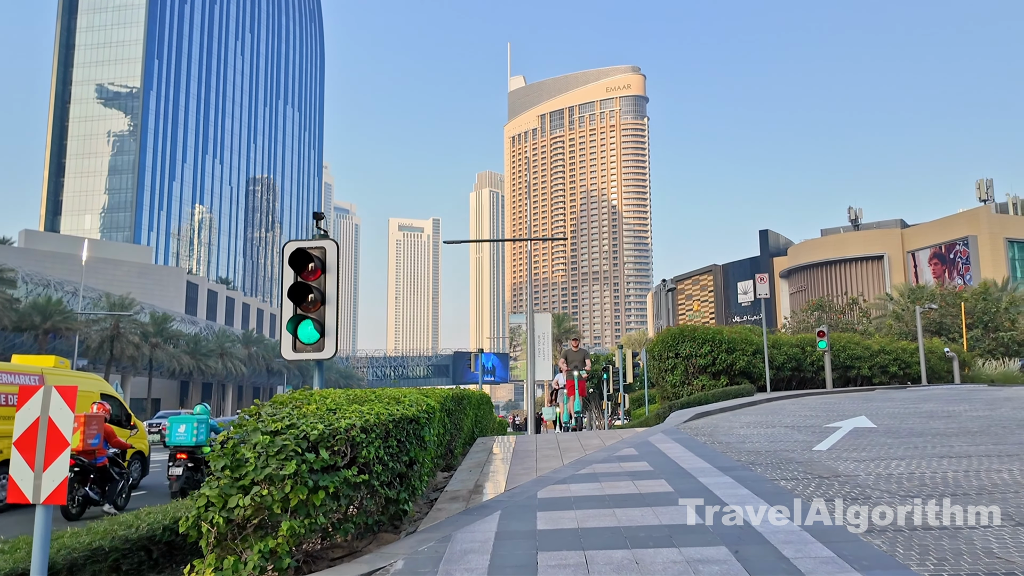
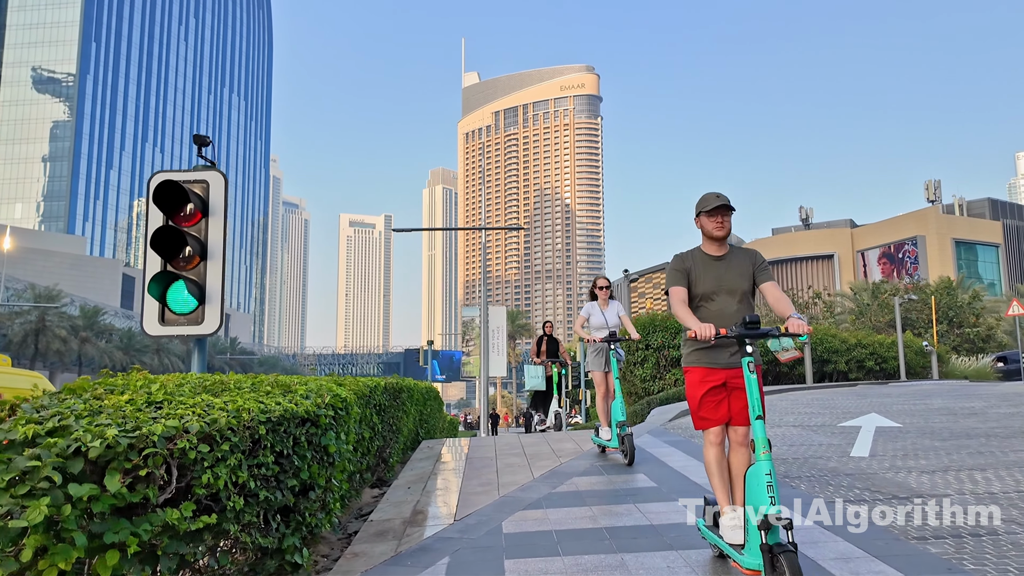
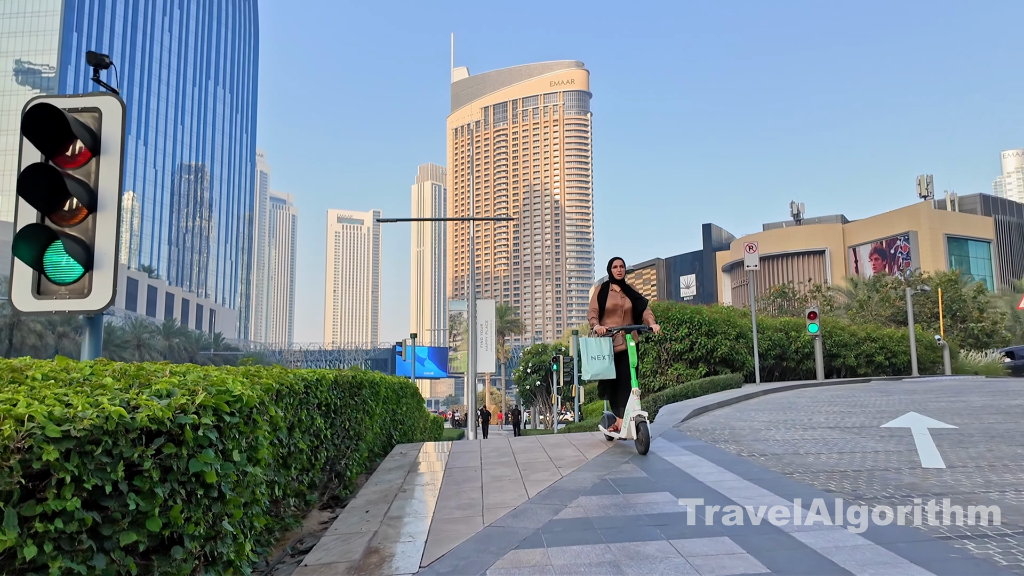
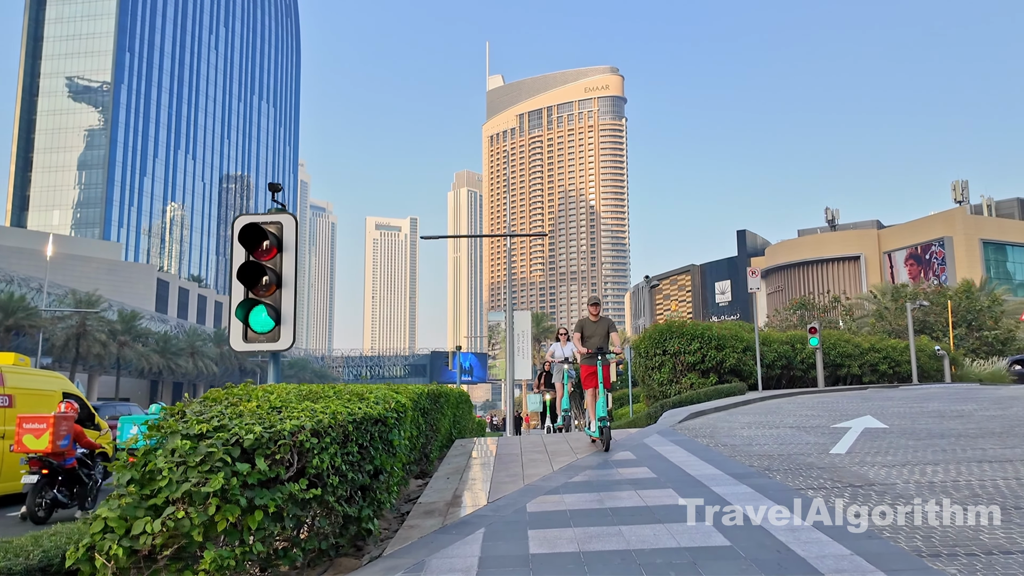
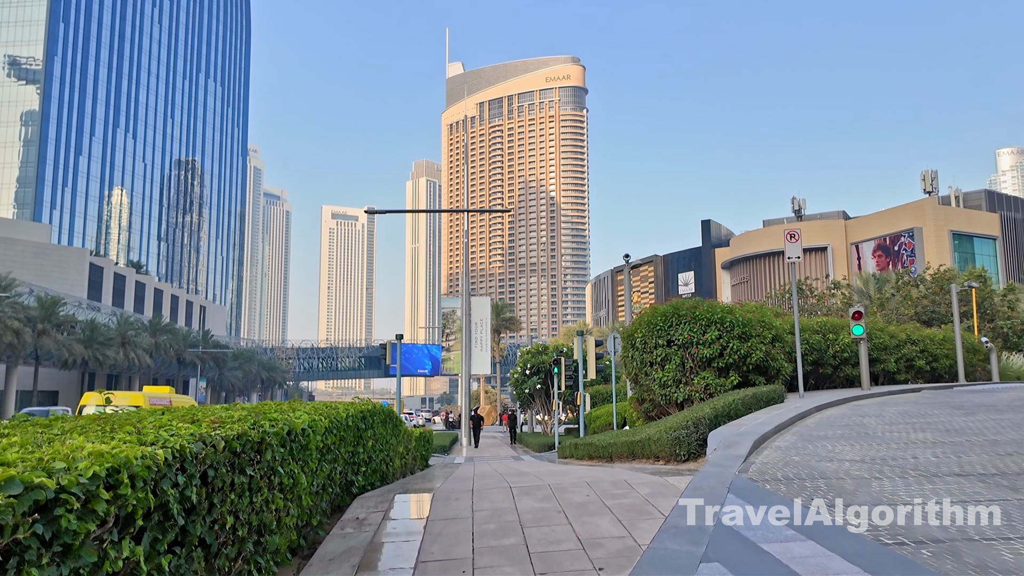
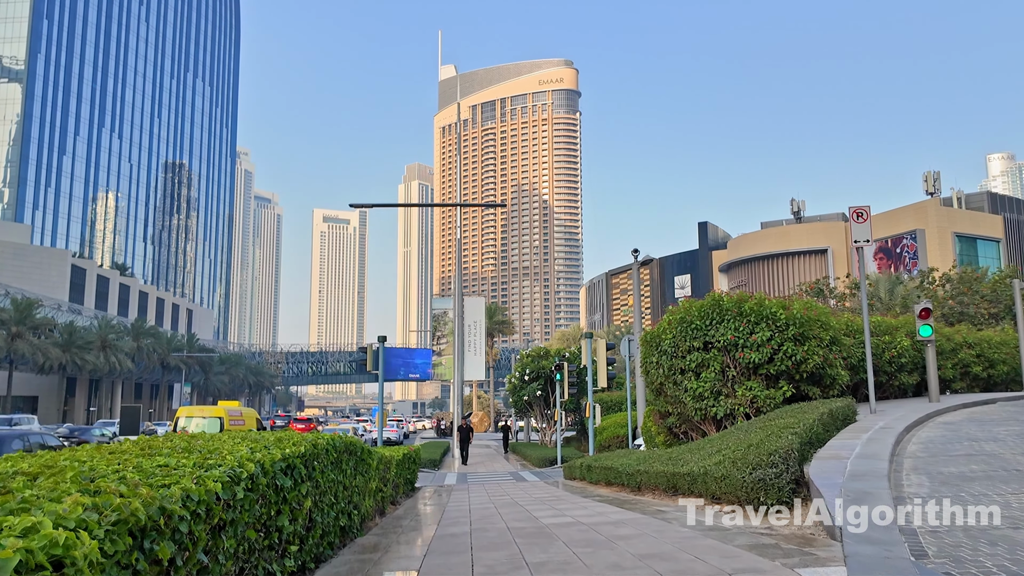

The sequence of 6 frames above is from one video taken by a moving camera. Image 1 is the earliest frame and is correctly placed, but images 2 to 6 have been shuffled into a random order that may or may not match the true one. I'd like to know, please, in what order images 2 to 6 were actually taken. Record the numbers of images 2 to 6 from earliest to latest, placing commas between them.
4, 2, 3, 5, 6
